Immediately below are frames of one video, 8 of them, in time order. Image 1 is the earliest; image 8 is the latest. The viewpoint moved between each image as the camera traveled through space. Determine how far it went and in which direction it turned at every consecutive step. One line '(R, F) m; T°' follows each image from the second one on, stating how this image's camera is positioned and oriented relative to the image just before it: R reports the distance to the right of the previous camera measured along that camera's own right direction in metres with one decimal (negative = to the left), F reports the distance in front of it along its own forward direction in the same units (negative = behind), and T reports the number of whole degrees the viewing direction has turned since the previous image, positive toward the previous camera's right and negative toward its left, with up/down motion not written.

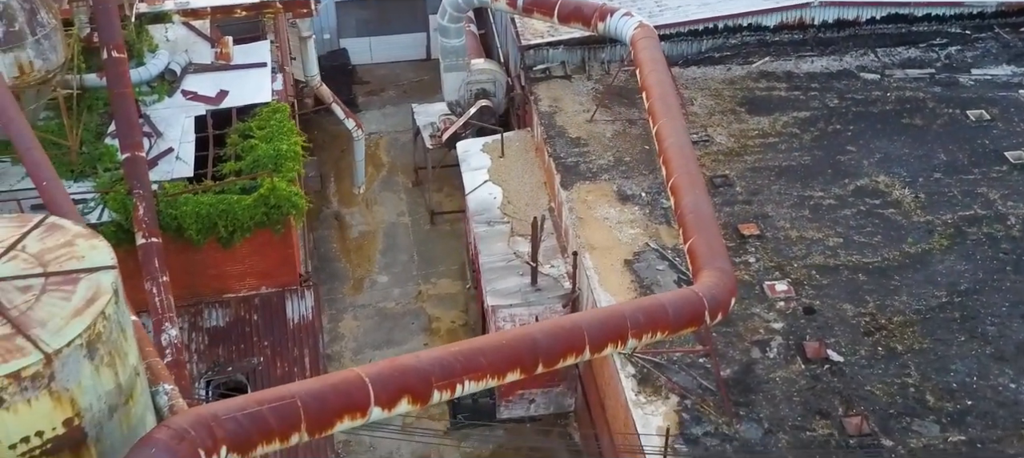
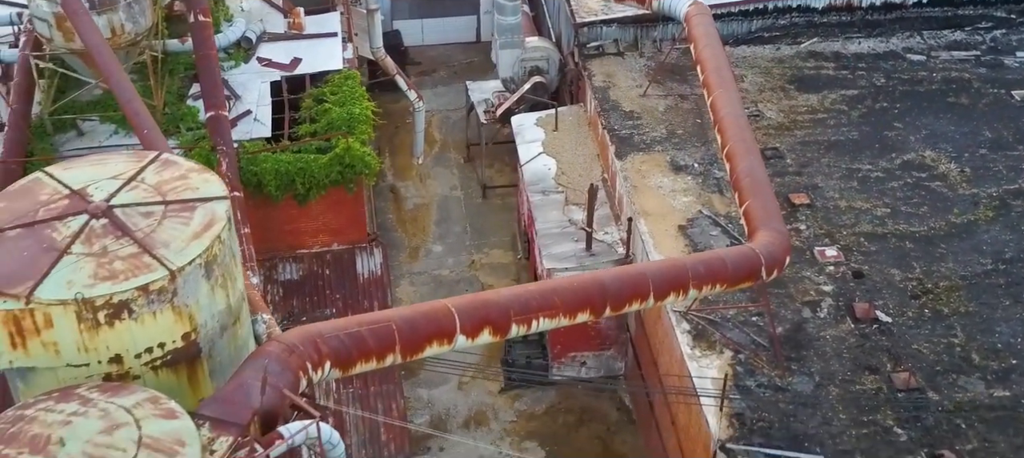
(-0.5, -0.9) m; -1°
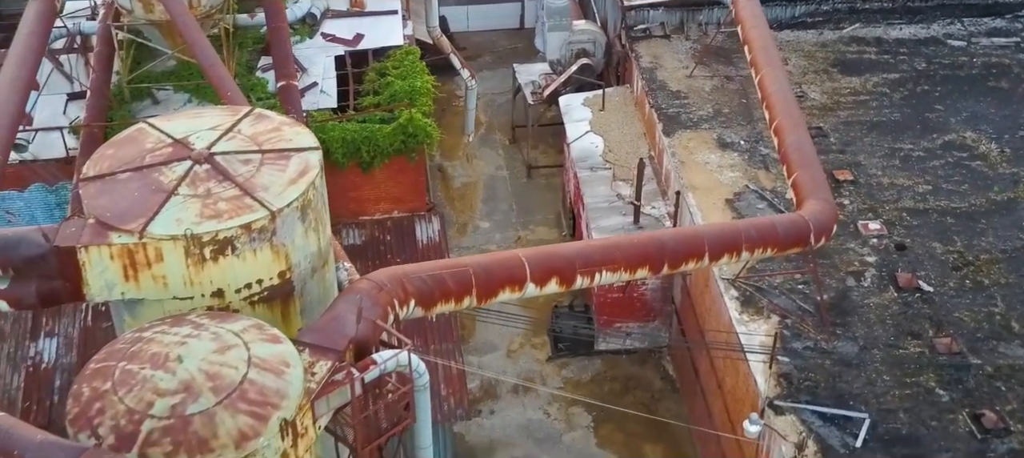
(-0.5, -0.8) m; -1°
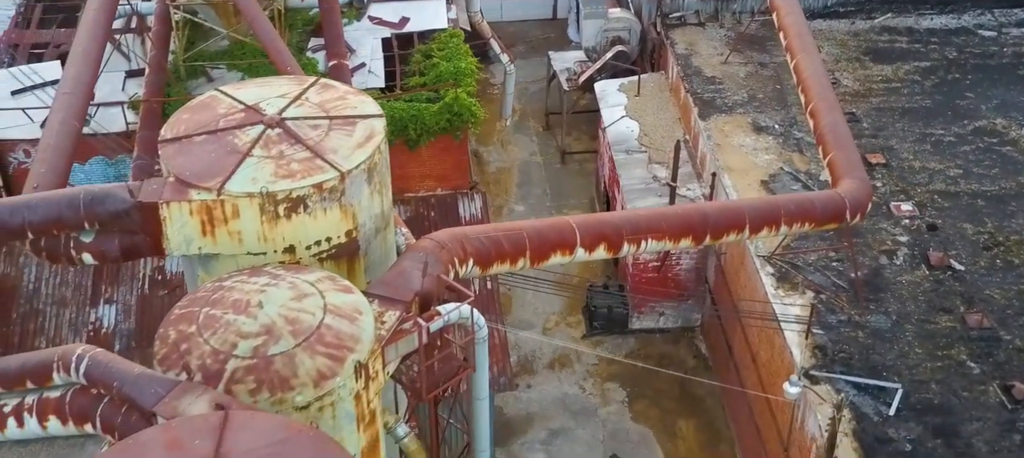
(-0.4, -0.6) m; -1°
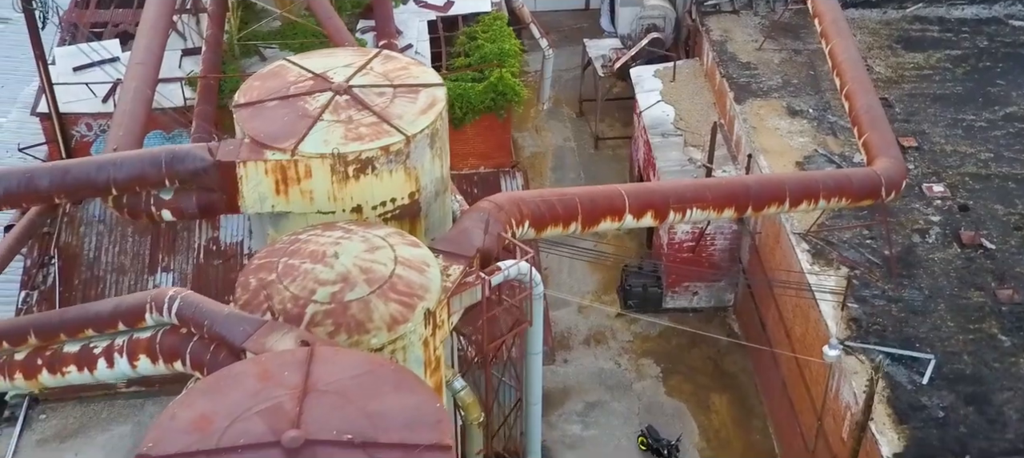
(-0.4, -0.7) m; -1°
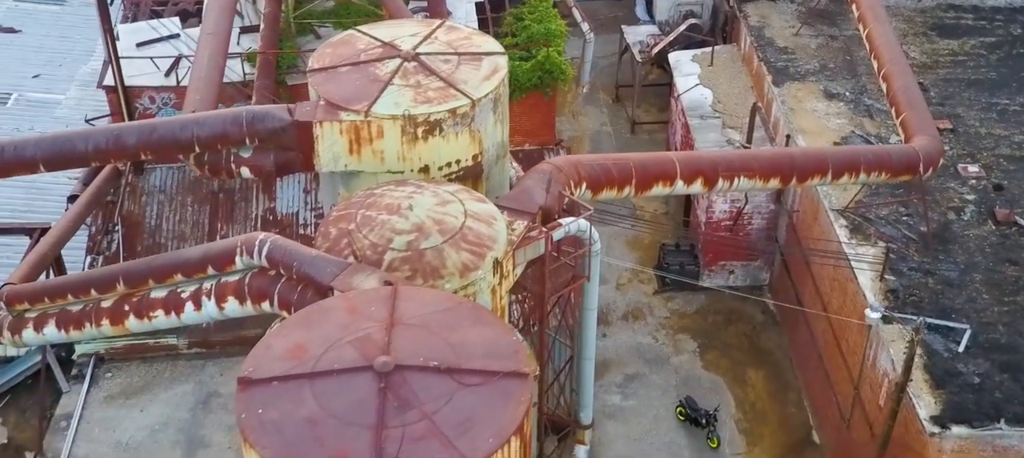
(-0.4, -0.7) m; -1°
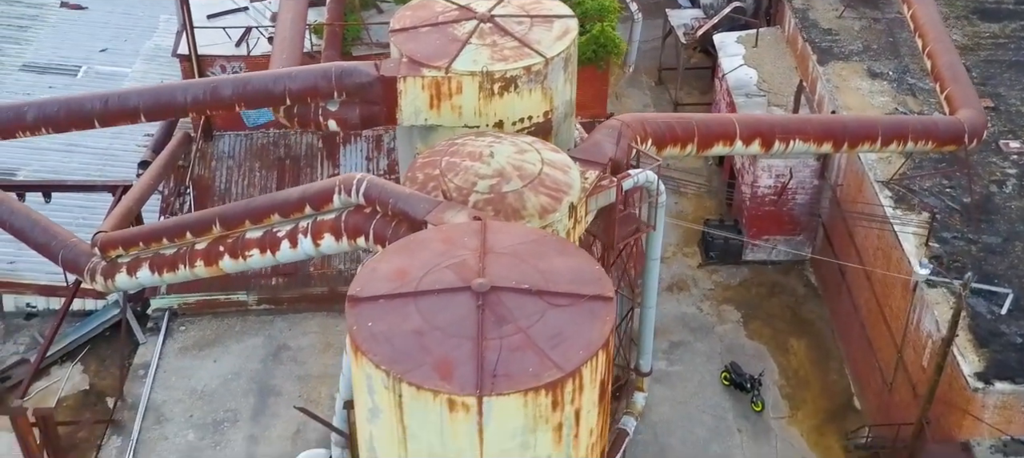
(-0.5, -0.9) m; -1°
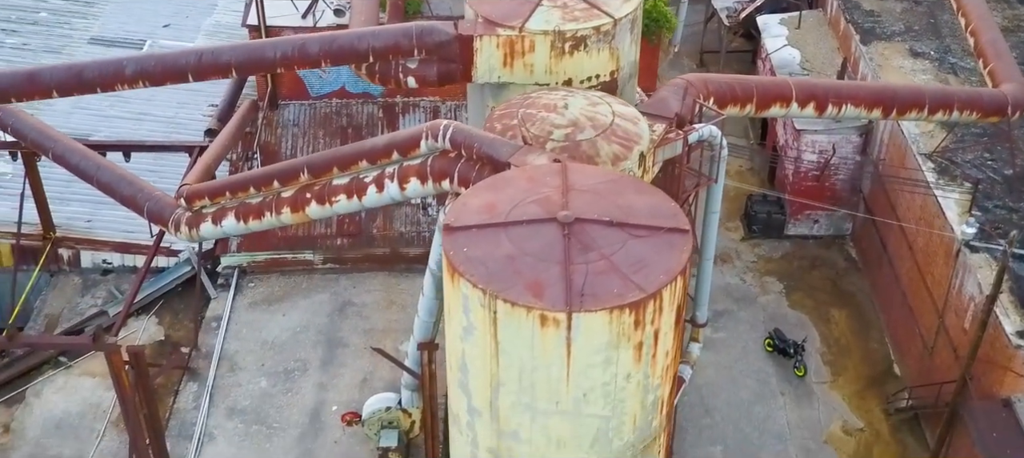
(-0.5, -0.9) m; -1°
